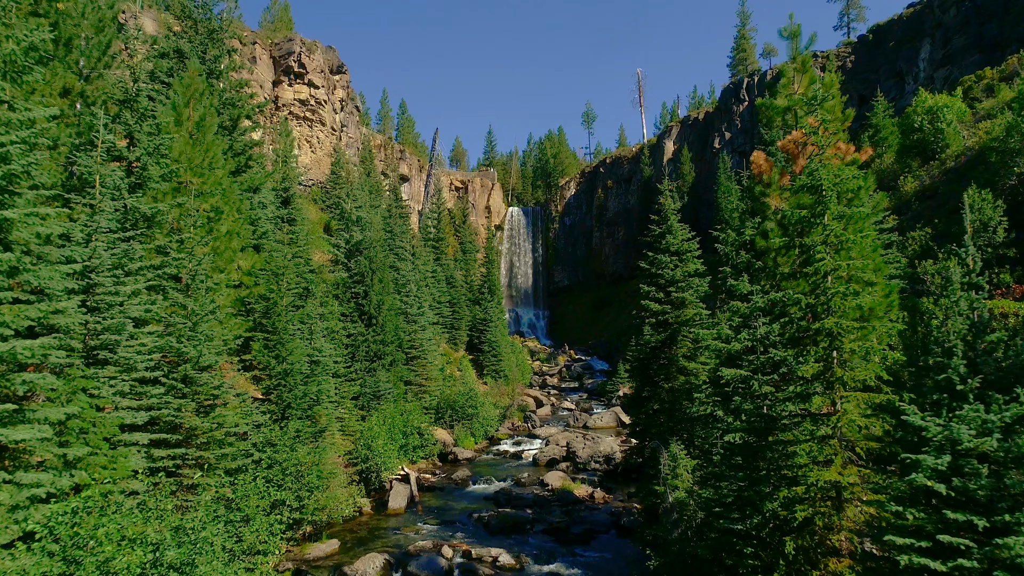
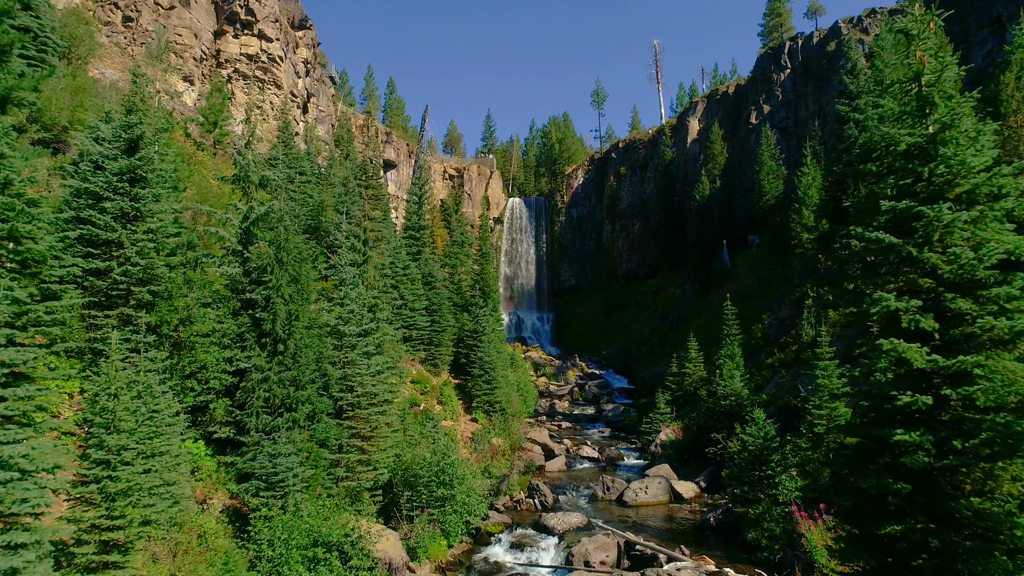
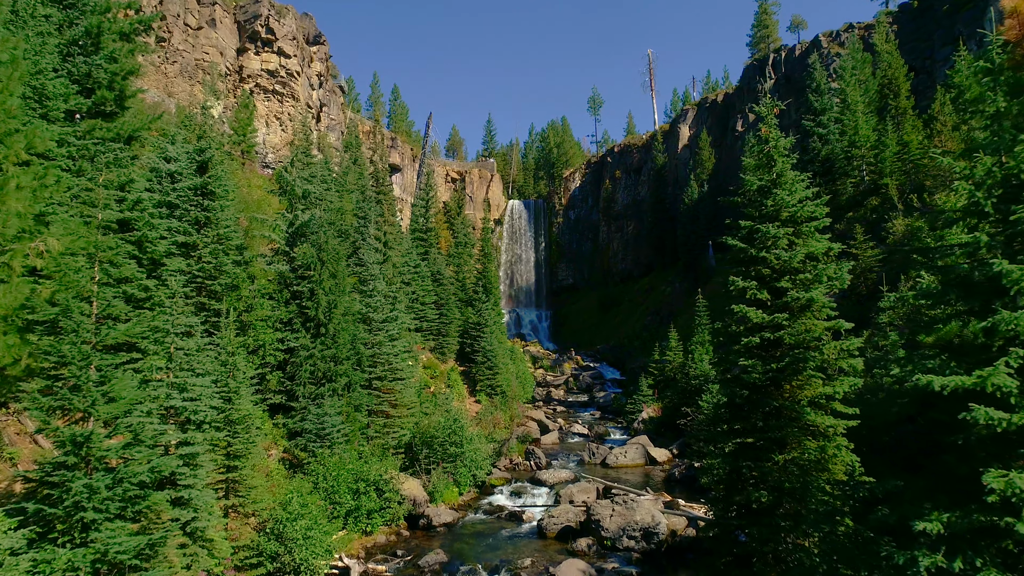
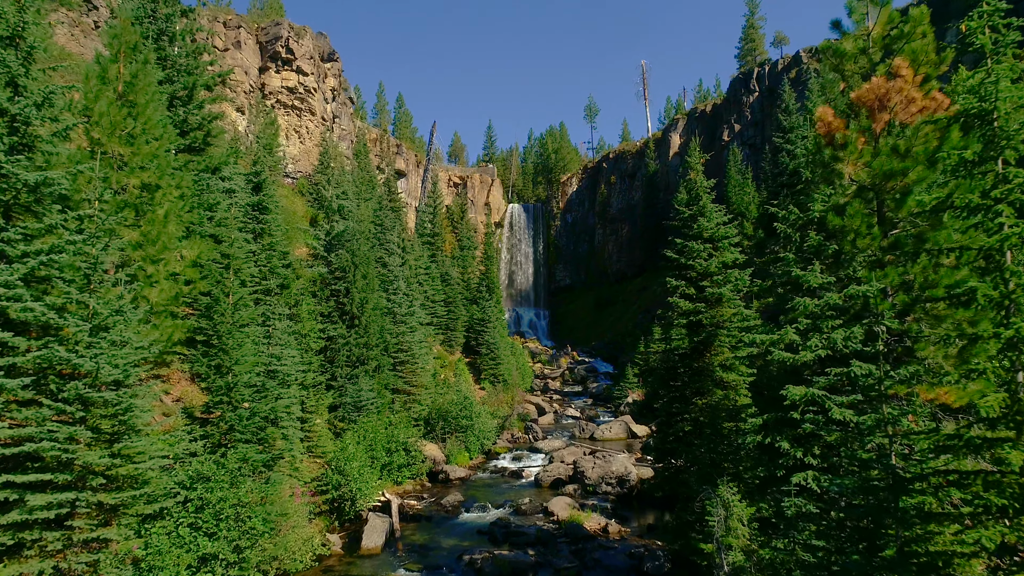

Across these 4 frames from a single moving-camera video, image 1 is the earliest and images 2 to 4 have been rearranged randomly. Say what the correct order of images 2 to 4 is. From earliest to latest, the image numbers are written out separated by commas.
4, 3, 2
